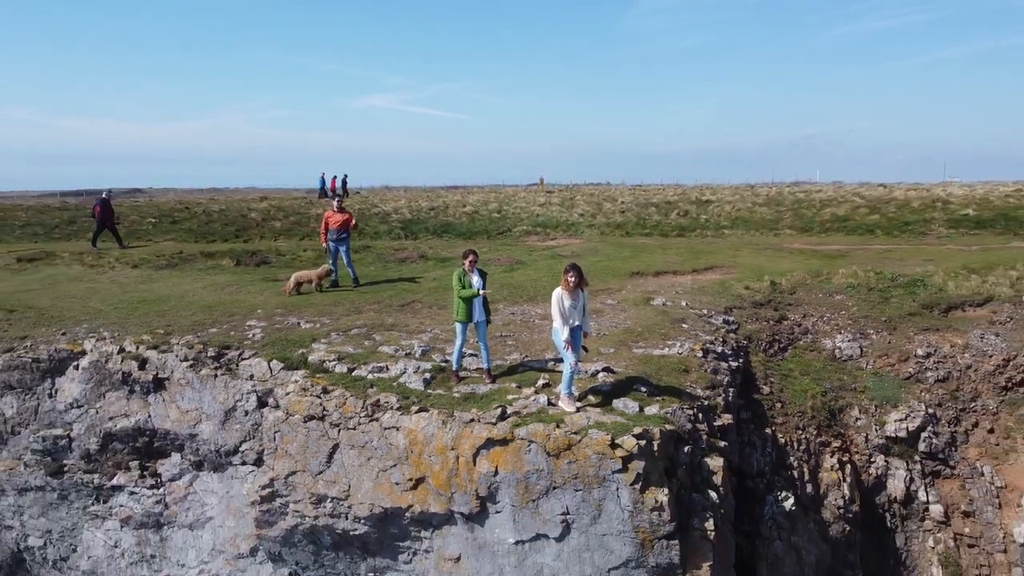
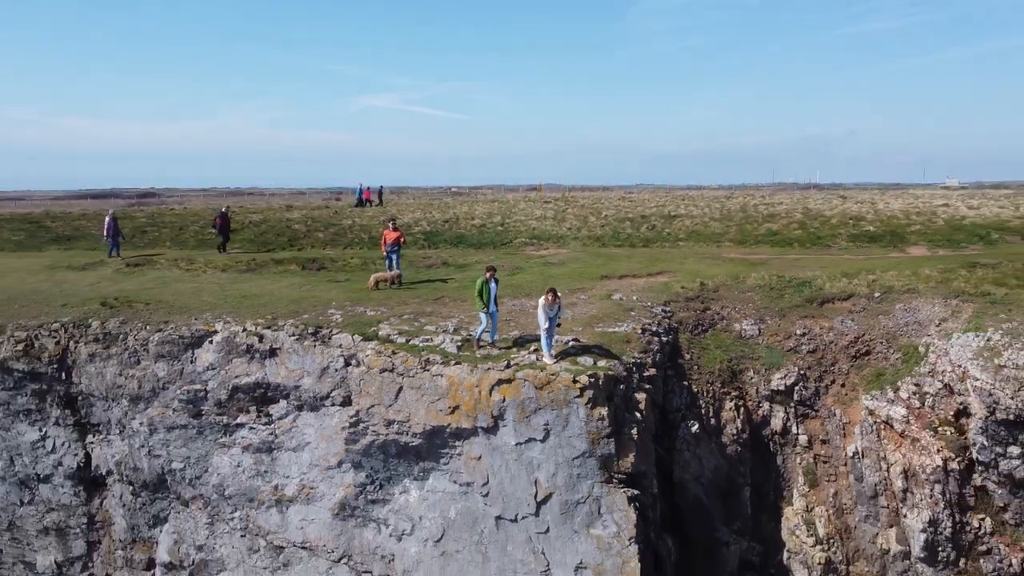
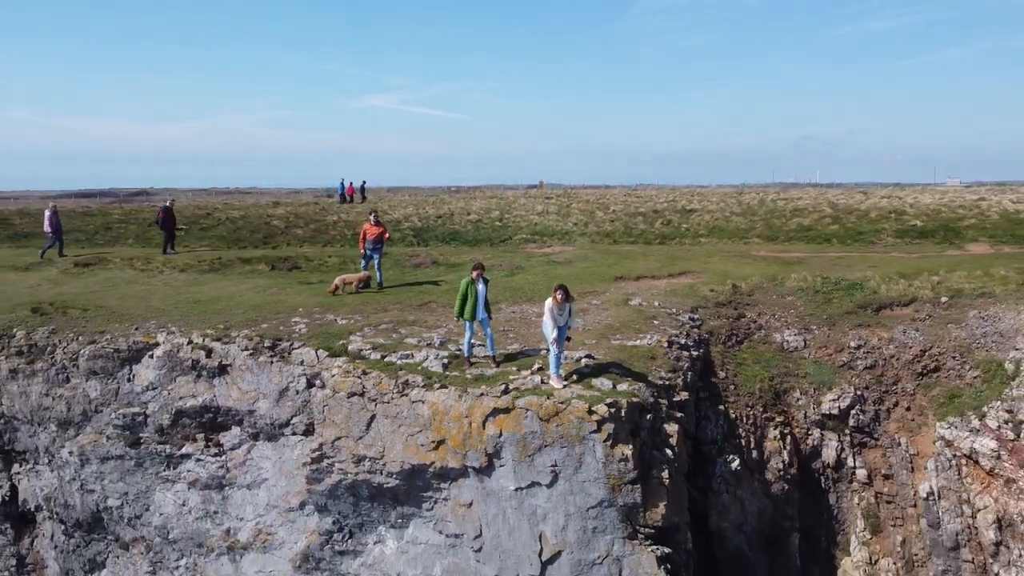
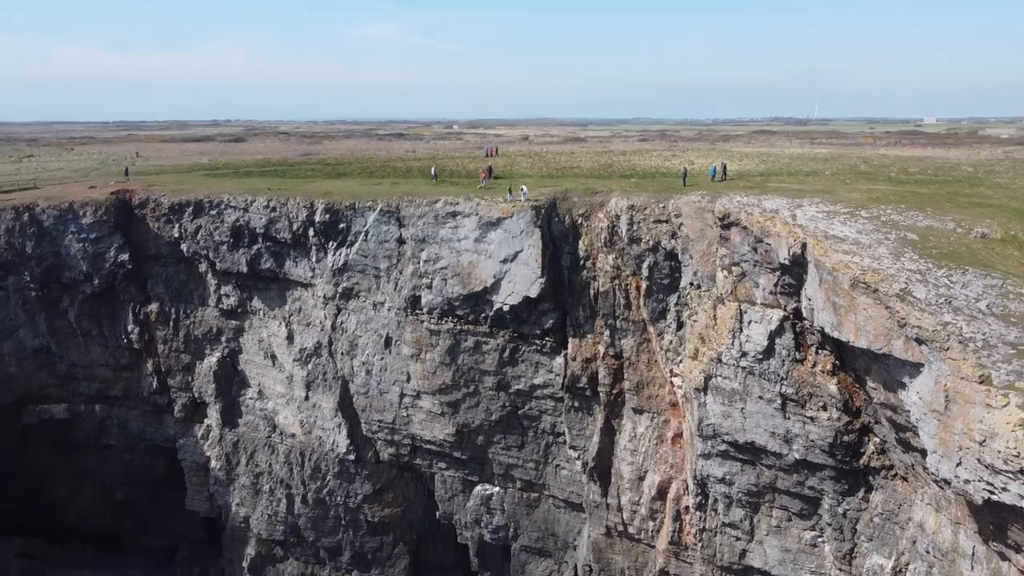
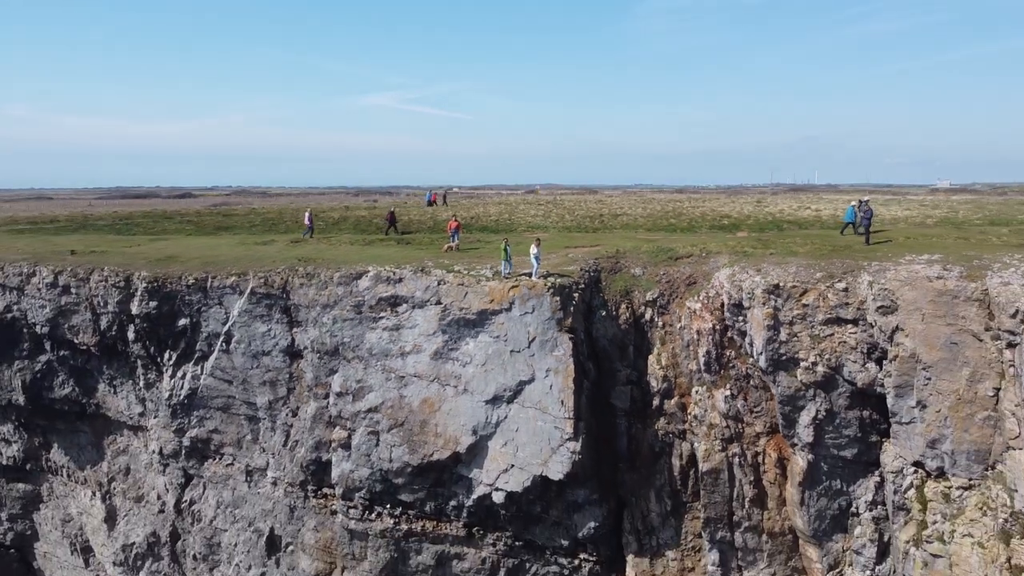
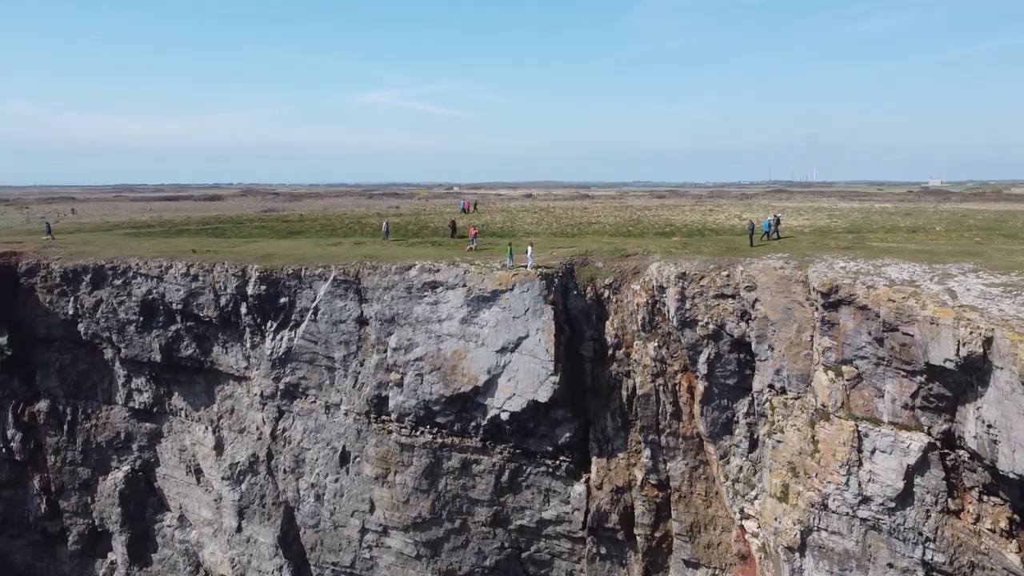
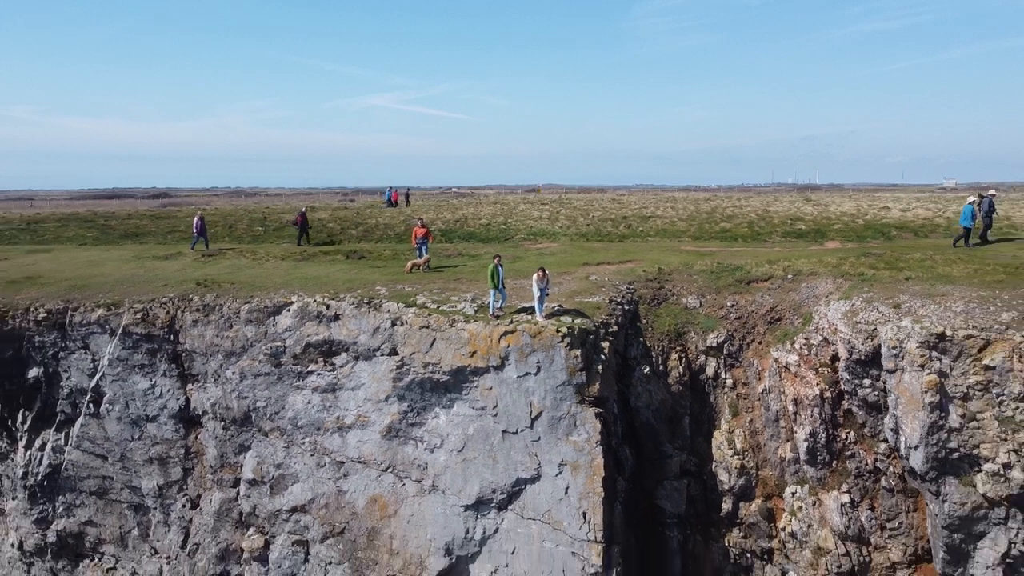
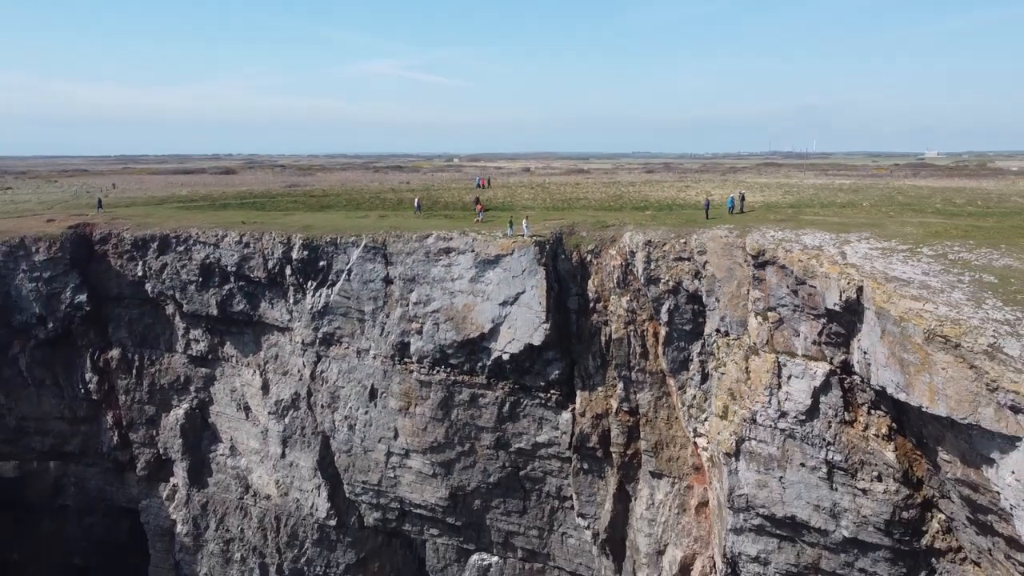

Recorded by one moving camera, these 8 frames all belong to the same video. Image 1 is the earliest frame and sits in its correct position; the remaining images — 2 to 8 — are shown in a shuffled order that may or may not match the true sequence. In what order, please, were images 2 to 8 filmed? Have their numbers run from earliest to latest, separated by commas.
3, 2, 7, 5, 6, 8, 4
